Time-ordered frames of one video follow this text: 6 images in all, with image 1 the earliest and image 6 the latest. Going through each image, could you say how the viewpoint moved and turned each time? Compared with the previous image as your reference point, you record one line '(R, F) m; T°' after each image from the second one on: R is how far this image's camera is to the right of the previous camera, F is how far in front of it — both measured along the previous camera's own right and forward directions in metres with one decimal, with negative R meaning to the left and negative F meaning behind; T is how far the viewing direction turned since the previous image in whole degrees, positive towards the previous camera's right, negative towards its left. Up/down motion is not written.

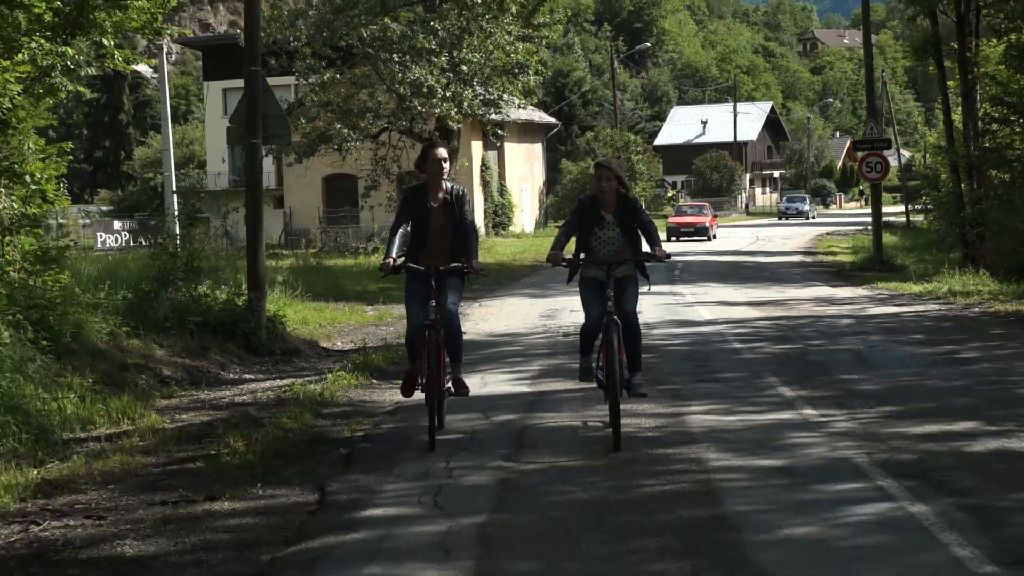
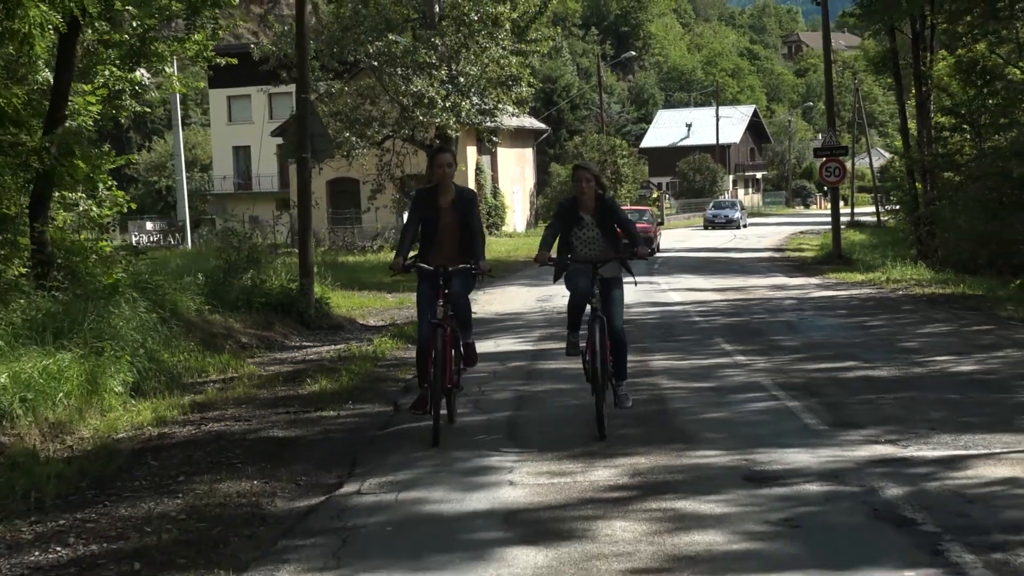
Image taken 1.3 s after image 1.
(-0.1, -2.9) m; 0°
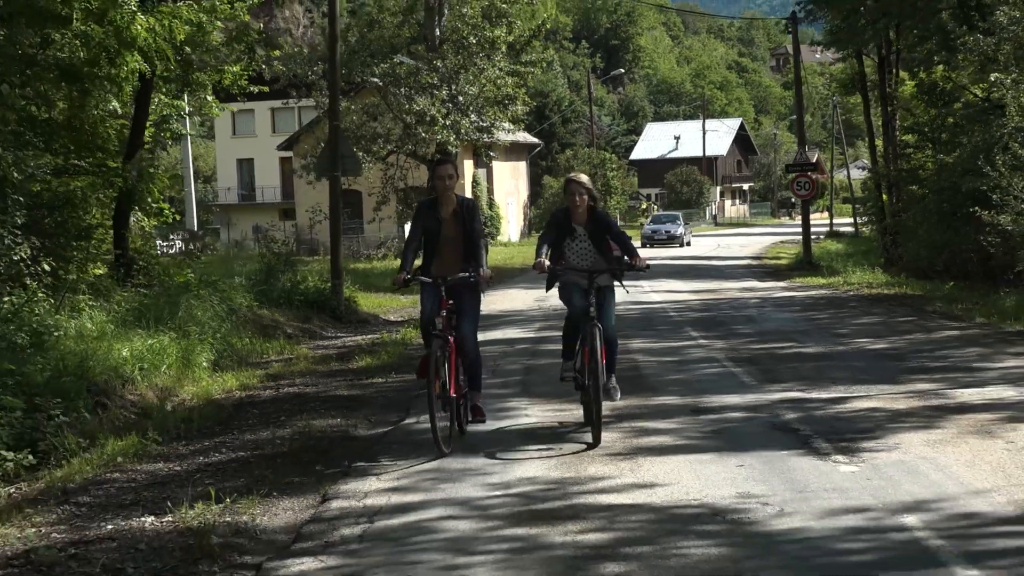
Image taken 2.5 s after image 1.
(-0.1, -2.5) m; 0°
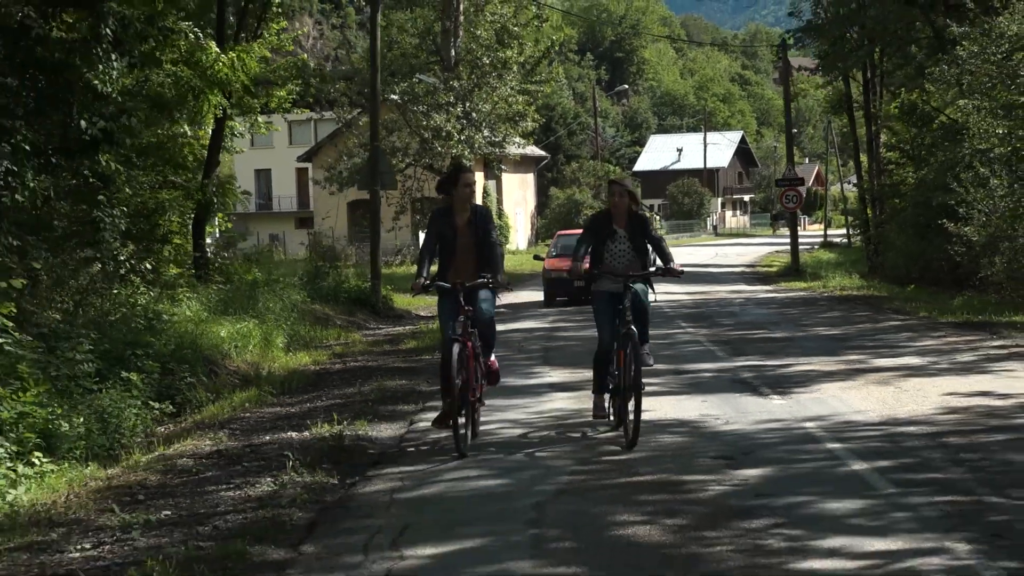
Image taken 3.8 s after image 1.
(-0.1, -2.7) m; 0°
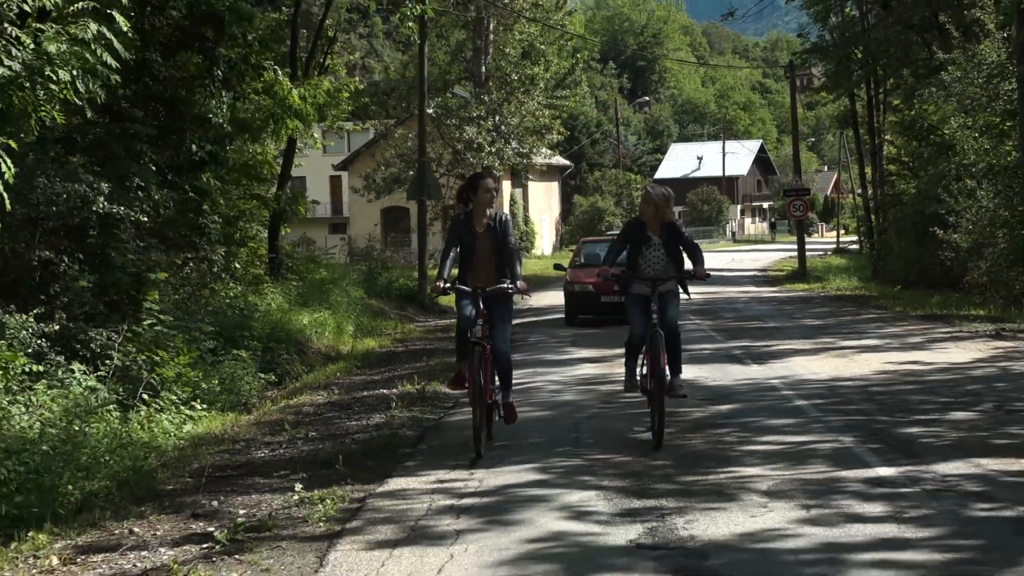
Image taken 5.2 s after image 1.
(-0.1, -2.8) m; -1°
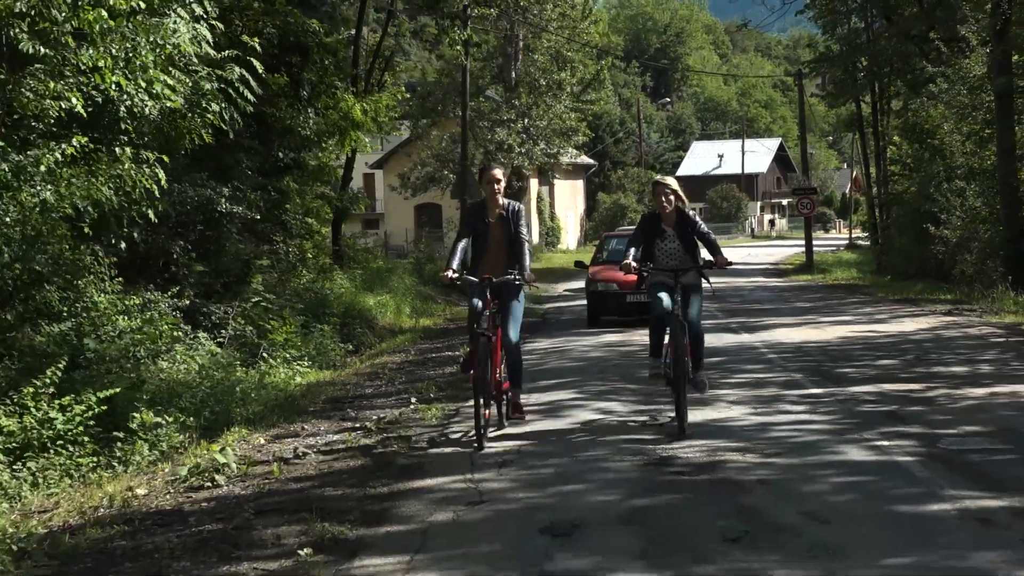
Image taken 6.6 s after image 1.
(-0.1, -3.0) m; -1°
